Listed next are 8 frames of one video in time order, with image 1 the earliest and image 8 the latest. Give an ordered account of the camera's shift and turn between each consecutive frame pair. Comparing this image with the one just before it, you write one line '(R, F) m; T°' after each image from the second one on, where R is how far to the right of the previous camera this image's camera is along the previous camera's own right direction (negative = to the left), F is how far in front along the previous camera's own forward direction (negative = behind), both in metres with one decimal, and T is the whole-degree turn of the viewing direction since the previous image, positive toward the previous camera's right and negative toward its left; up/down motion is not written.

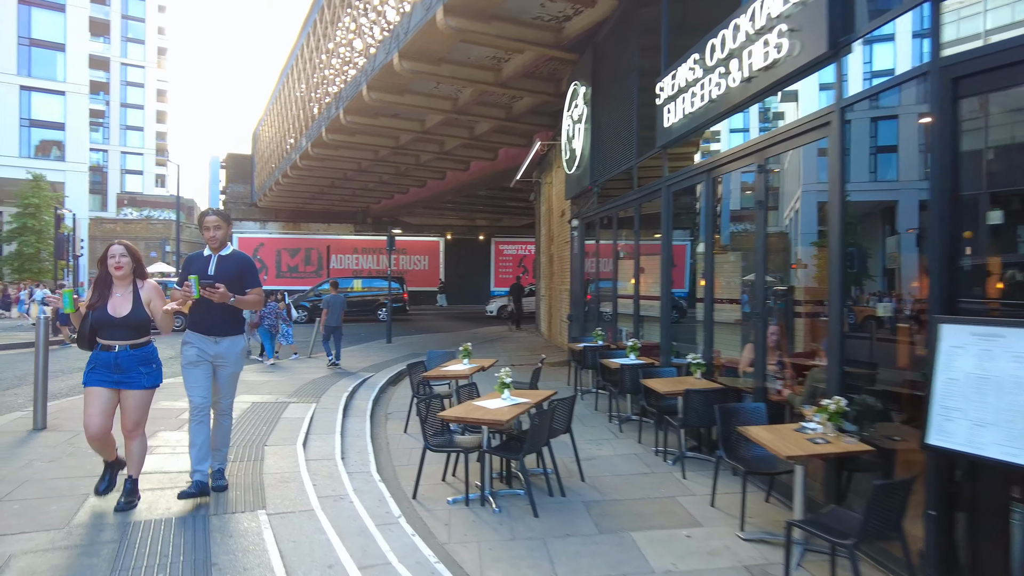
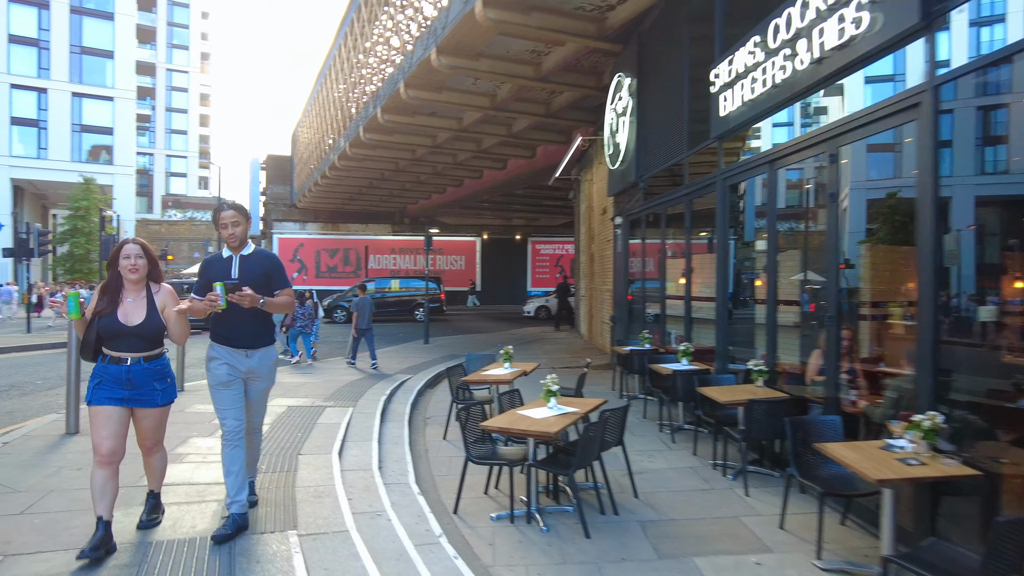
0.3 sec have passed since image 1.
(-0.1, +0.4) m; -3°
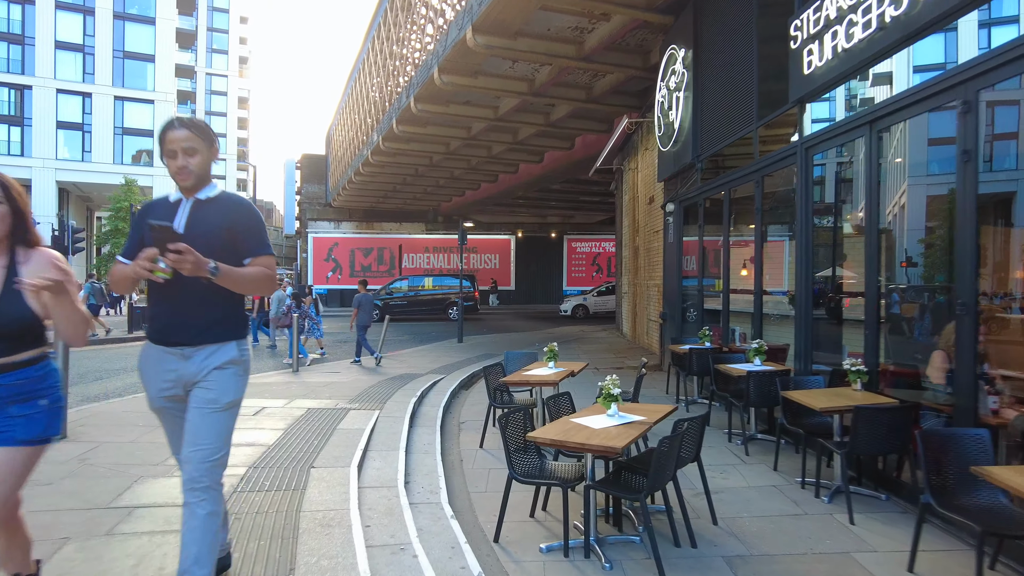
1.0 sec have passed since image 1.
(-0.1, +0.8) m; -3°
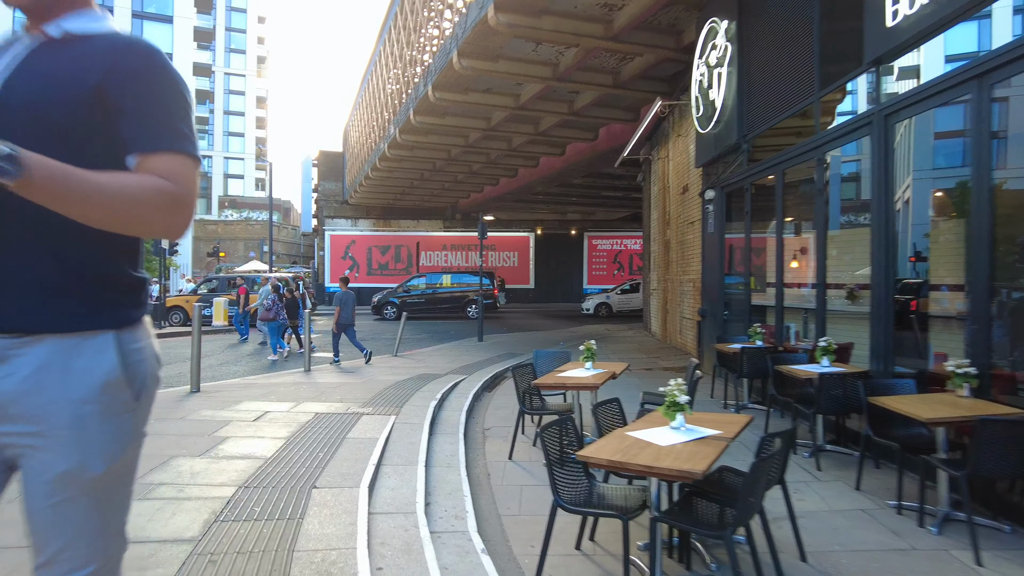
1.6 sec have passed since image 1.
(-0.1, +0.7) m; -1°
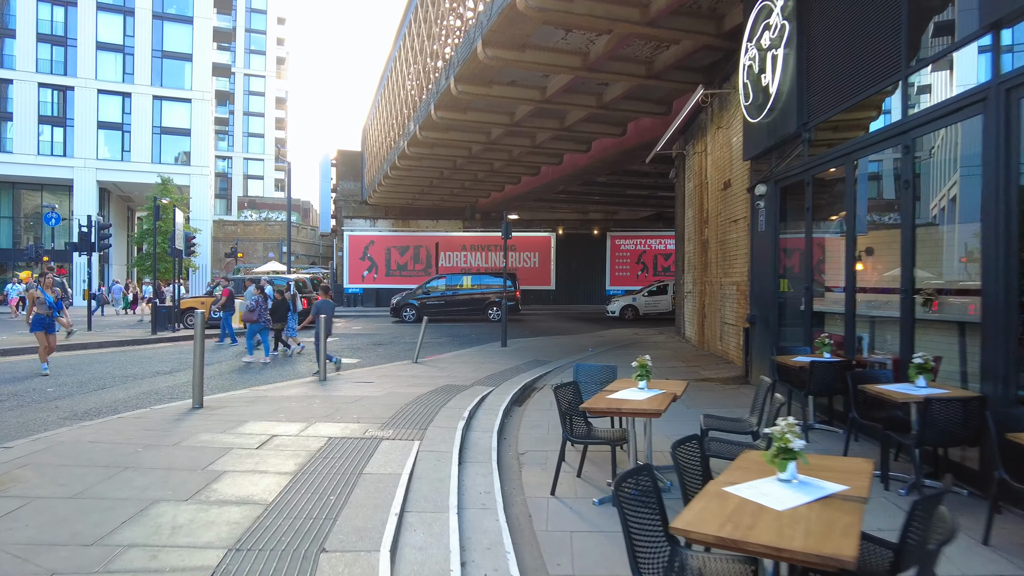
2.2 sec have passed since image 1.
(-0.2, +0.7) m; -2°
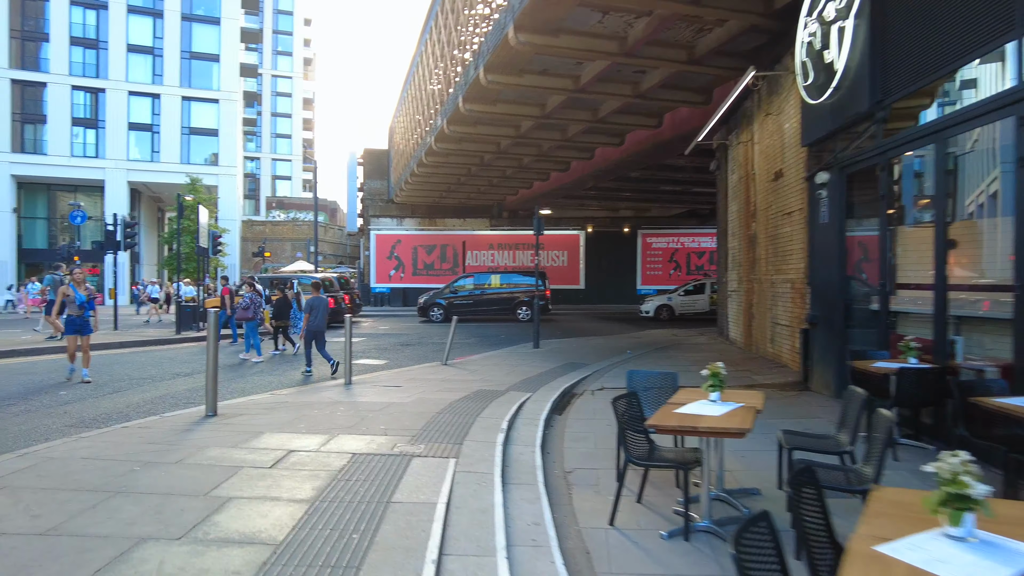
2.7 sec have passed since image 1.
(-0.2, +0.6) m; -2°
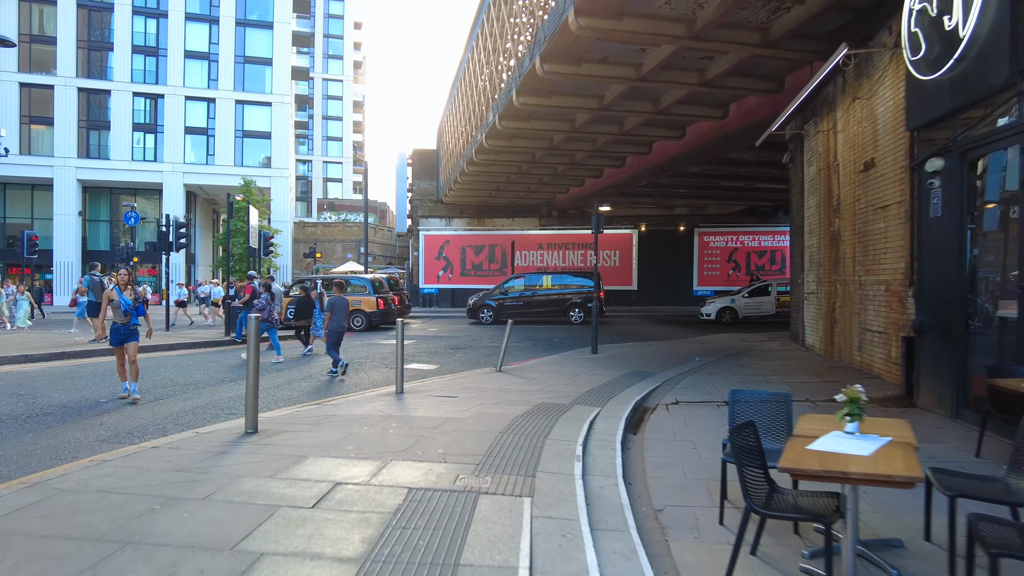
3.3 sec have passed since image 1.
(-0.2, +0.7) m; -4°
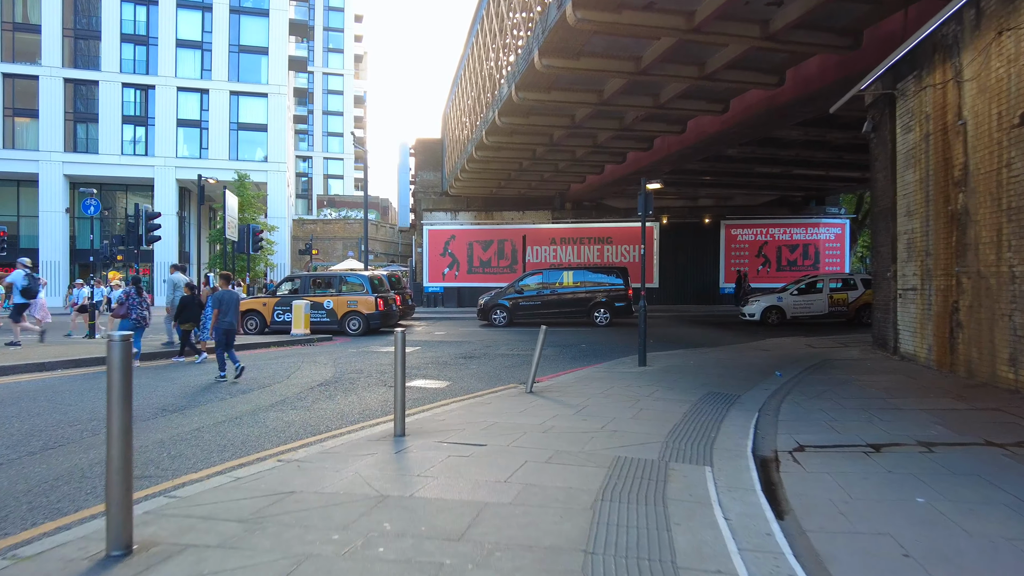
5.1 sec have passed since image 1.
(-0.4, +2.5) m; 0°
